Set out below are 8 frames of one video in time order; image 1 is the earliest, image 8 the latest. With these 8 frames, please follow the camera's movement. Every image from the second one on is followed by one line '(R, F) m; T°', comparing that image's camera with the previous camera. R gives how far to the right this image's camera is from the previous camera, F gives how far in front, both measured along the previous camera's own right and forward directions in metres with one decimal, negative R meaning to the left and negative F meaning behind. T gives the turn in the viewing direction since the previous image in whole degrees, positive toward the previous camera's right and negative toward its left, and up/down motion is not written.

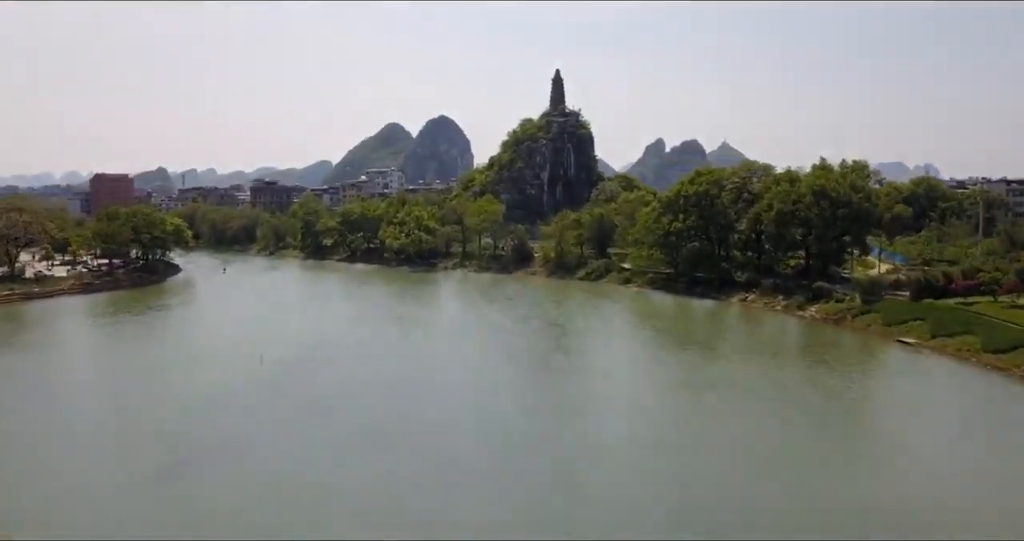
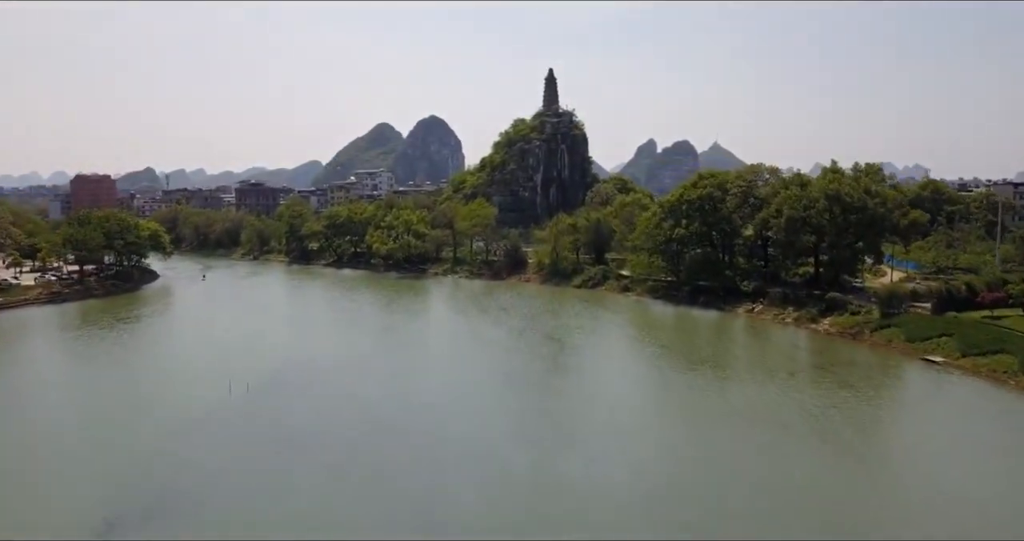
(-0.1, +1.8) m; +1°
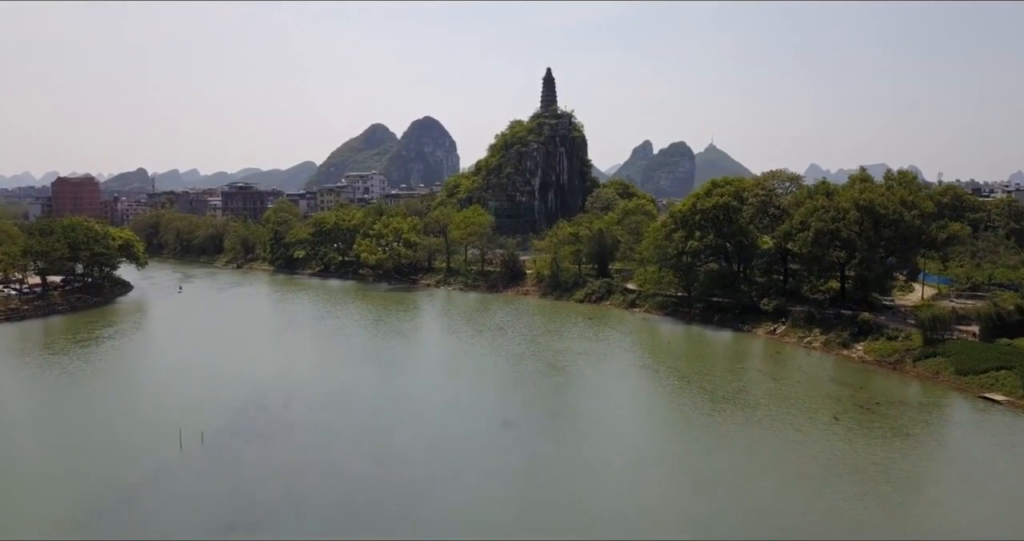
(-0.1, +2.7) m; 0°
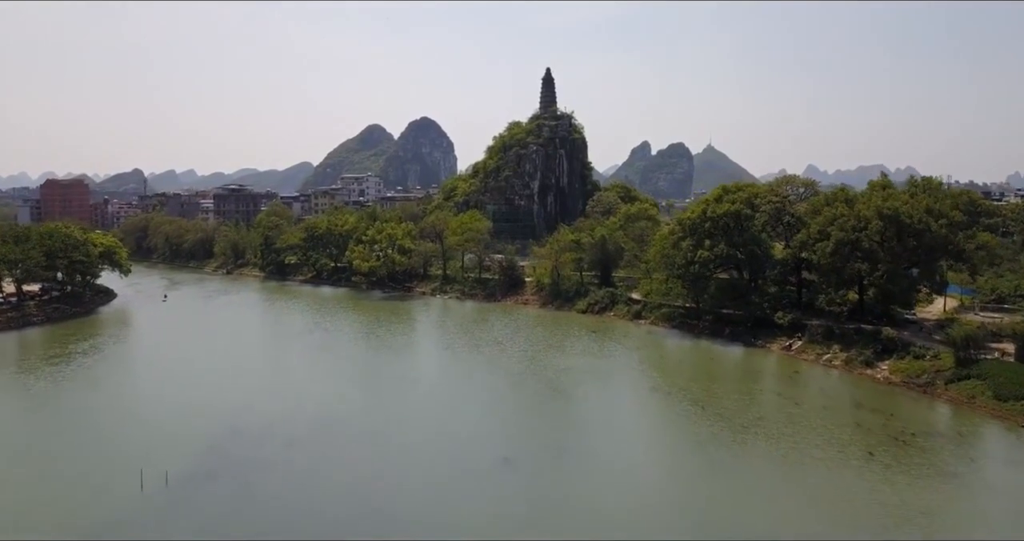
(-0.1, +1.6) m; 0°
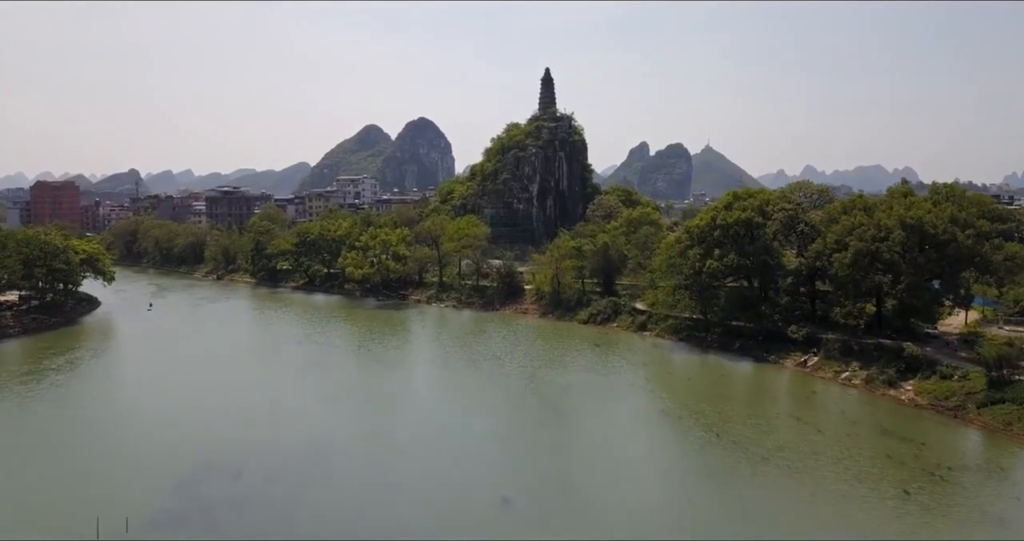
(0.0, +1.4) m; 0°
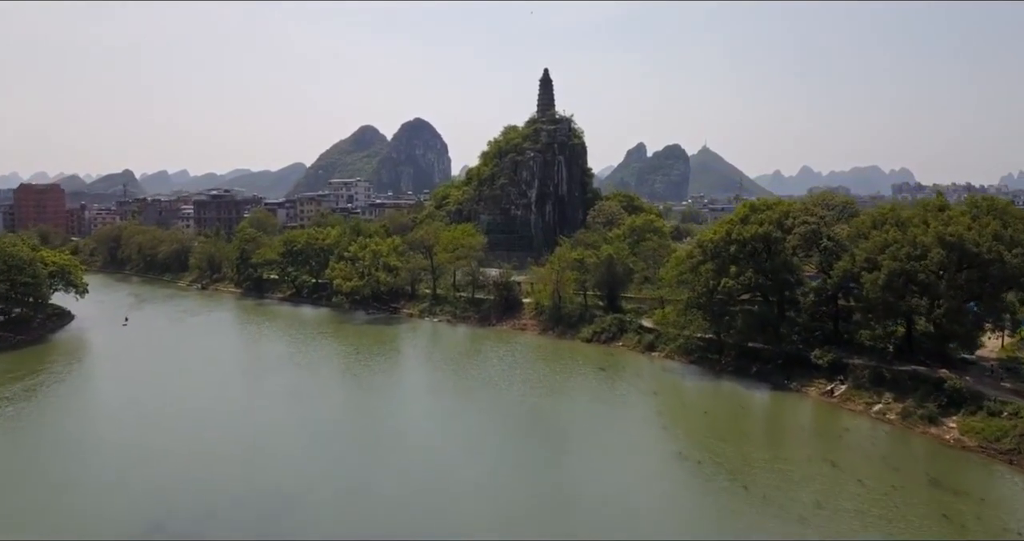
(-0.1, +2.1) m; 0°
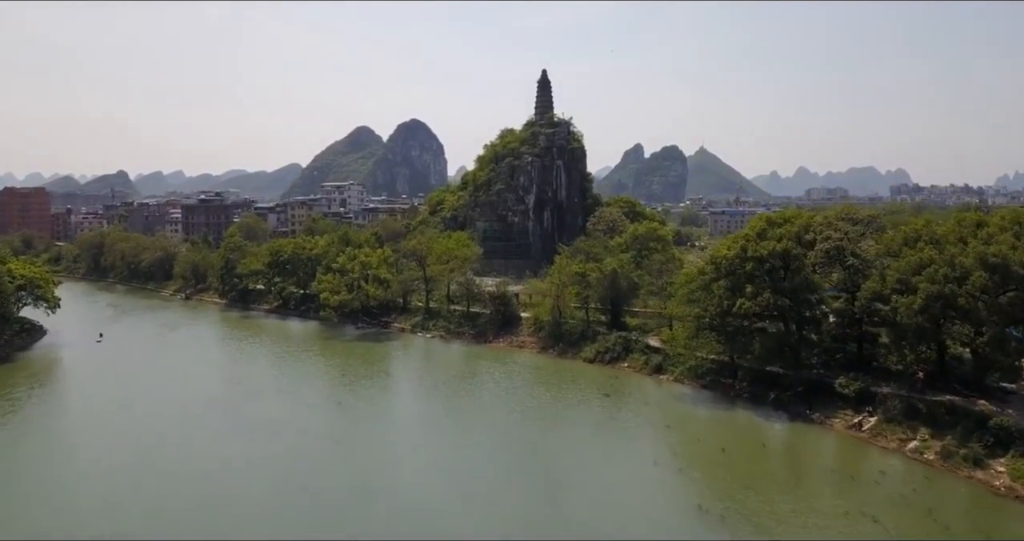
(0.0, +2.0) m; 0°
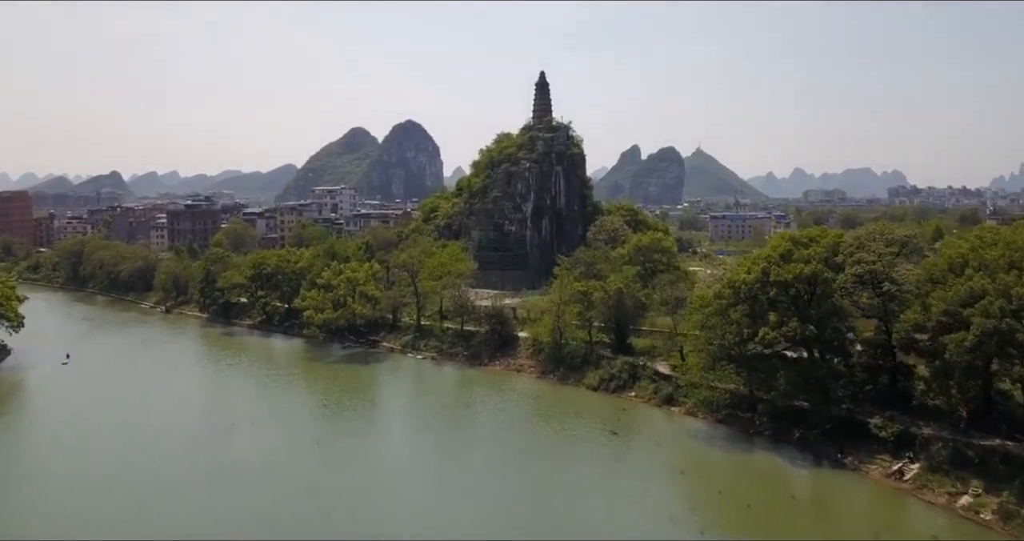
(0.0, +2.3) m; 0°
